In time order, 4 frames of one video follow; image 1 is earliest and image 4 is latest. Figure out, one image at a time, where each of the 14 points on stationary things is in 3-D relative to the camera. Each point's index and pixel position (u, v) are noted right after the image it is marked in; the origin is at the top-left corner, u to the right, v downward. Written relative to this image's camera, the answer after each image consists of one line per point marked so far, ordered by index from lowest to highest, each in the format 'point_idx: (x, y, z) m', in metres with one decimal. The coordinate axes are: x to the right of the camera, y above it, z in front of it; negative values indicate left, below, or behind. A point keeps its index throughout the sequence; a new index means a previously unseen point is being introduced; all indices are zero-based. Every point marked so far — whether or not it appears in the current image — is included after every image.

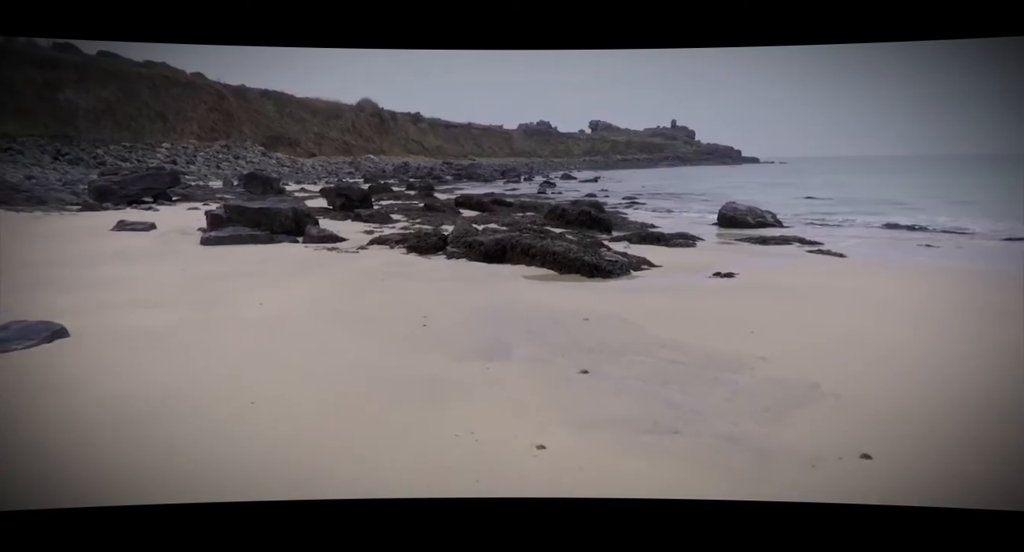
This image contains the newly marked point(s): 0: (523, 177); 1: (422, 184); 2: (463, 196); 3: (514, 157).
0: (0.0, +1.0, +6.4) m
1: (-0.8, +0.9, +6.4) m
2: (-0.5, +0.7, +6.3) m
3: (-0.1, +1.1, +6.4) m
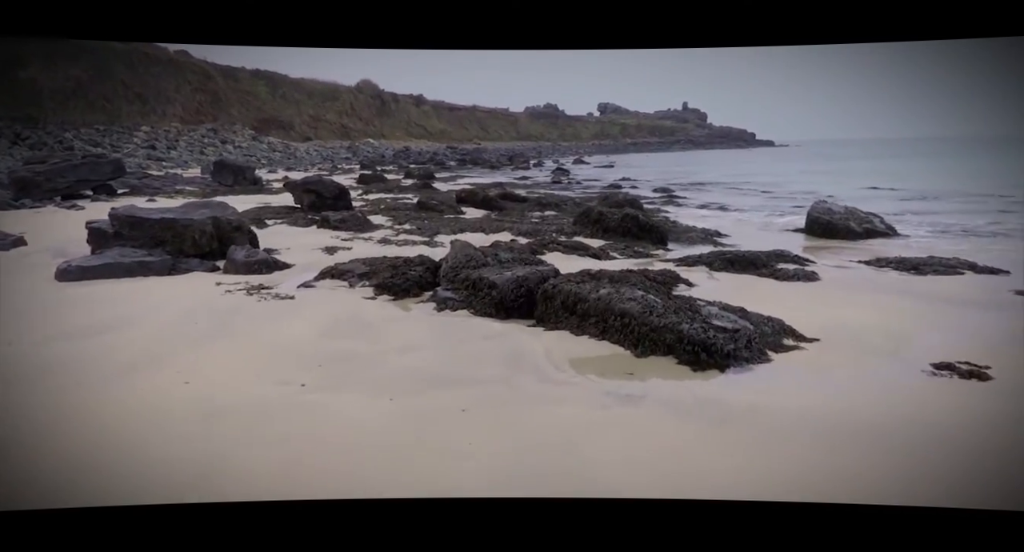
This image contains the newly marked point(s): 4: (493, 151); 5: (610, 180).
0: (+0.1, +0.9, +5.4) m
1: (-0.7, +0.9, +5.4) m
2: (-0.4, +0.7, +5.3) m
3: (0.0, +1.1, +5.5) m
4: (-0.2, +1.0, +5.4) m
5: (+0.8, +0.8, +5.3) m
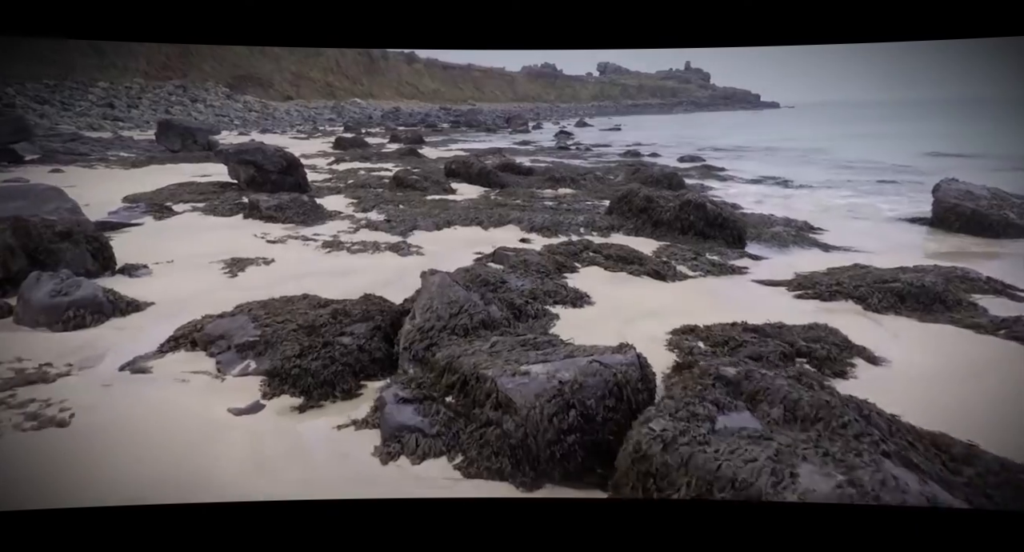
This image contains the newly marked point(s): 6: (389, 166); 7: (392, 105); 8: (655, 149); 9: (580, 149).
0: (+0.1, +1.0, +4.5) m
1: (-0.7, +1.0, +4.5) m
2: (-0.4, +0.8, +4.4) m
3: (+0.1, +1.2, +4.5) m
4: (-0.2, +1.1, +4.5) m
5: (+0.8, +0.9, +4.4) m
6: (-0.8, +0.7, +4.4) m
7: (-0.8, +1.2, +4.5) m
8: (+1.0, +0.8, +4.4) m
9: (+0.5, +0.8, +4.5) m
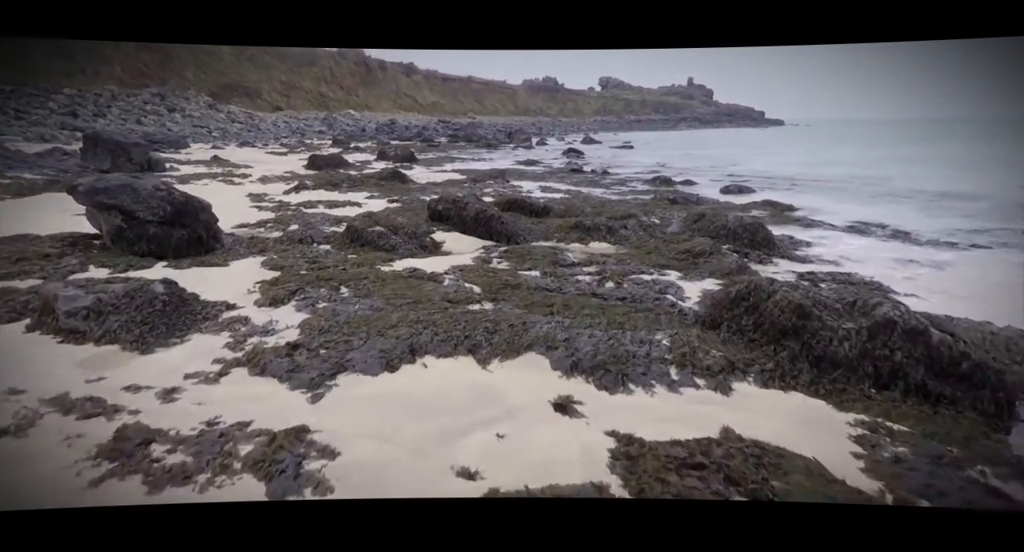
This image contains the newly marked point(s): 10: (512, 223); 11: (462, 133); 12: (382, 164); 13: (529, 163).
0: (+0.2, +0.7, +3.6) m
1: (-0.7, +0.6, +3.6) m
2: (-0.3, +0.5, +3.5) m
3: (+0.1, +0.9, +3.6) m
4: (-0.1, +0.8, +3.6) m
5: (+0.8, +0.5, +3.5) m
6: (-0.8, +0.4, +3.5) m
7: (-0.8, +0.9, +3.6) m
8: (+1.0, +0.5, +3.4) m
9: (+0.5, +0.5, +3.5) m
10: (0.0, +0.3, +3.4) m
11: (-0.3, +0.8, +3.6) m
12: (-0.8, +0.6, +3.5) m
13: (+0.1, +0.6, +3.6) m
